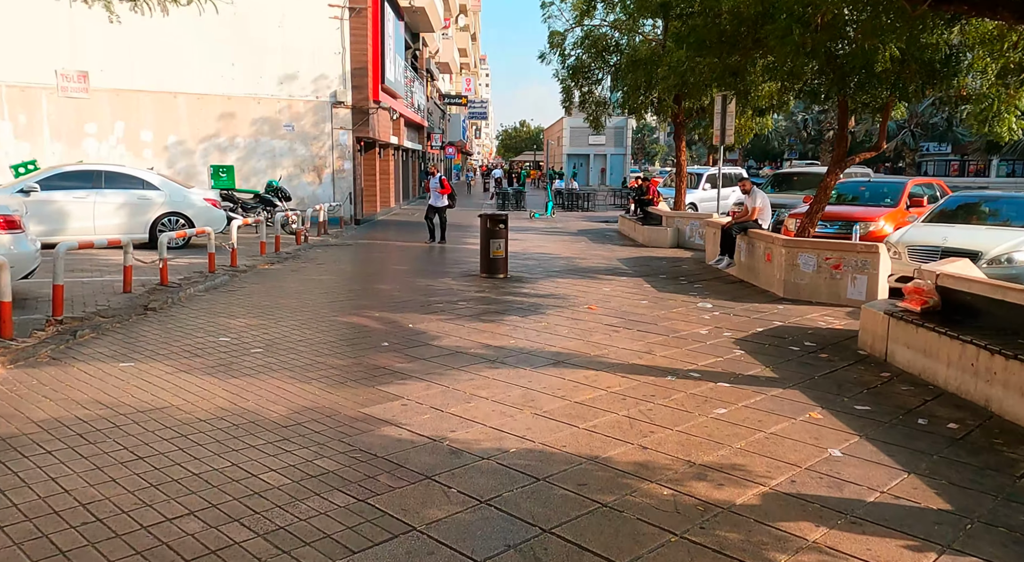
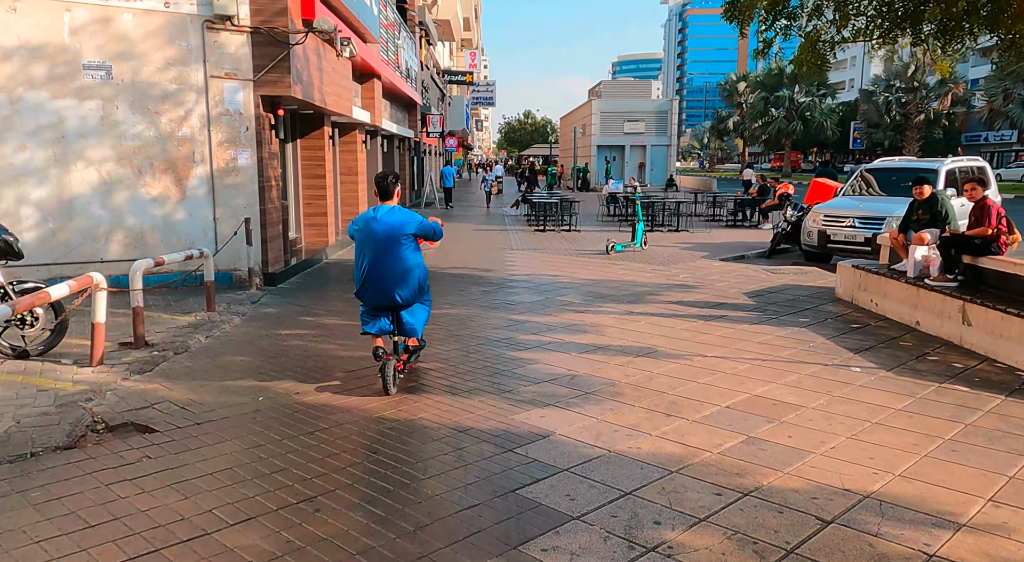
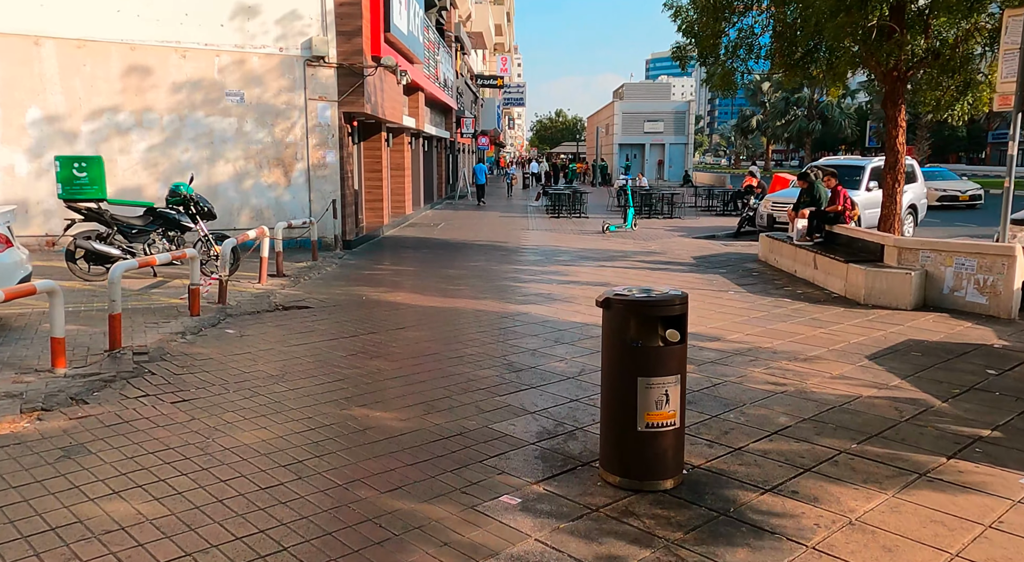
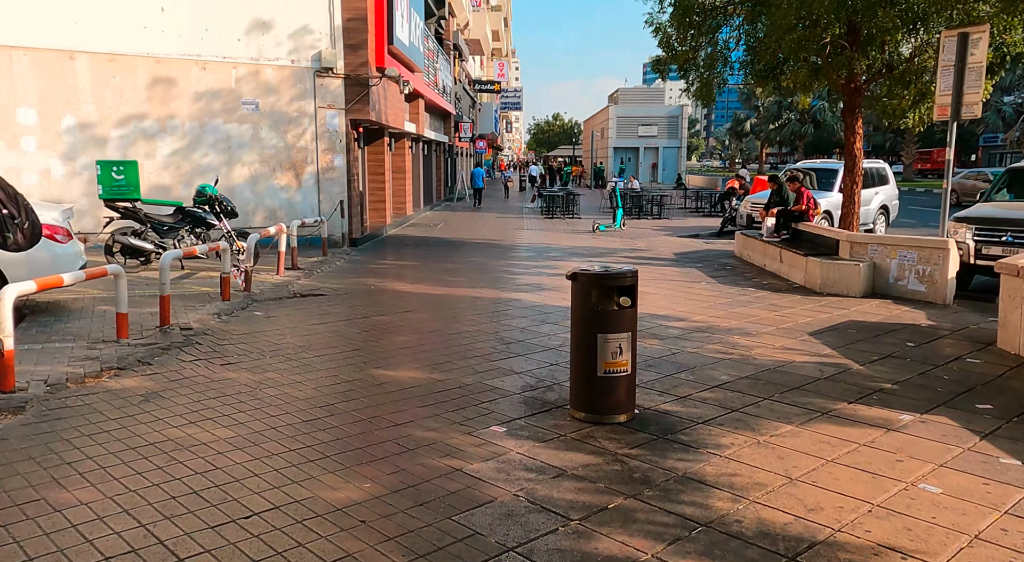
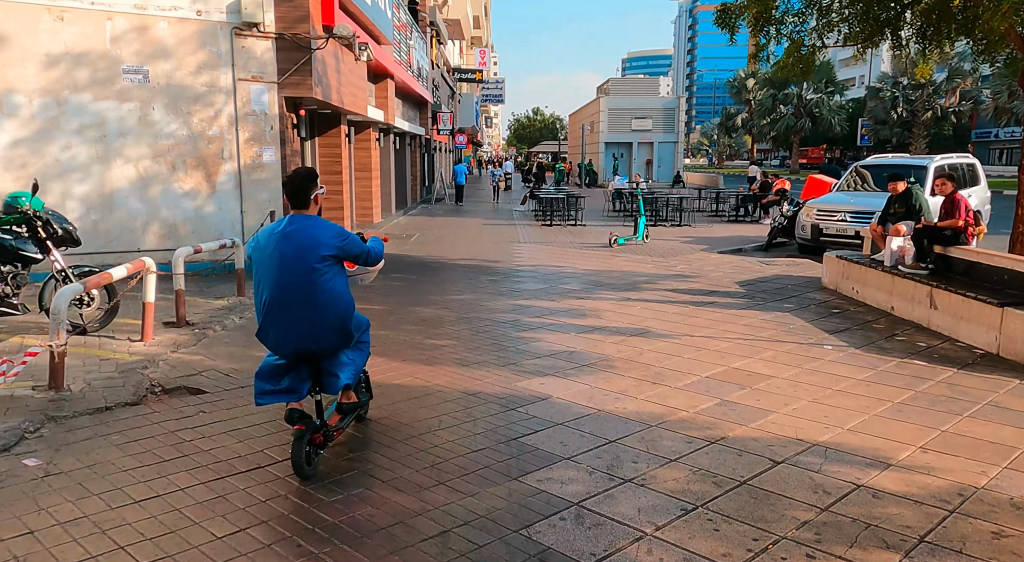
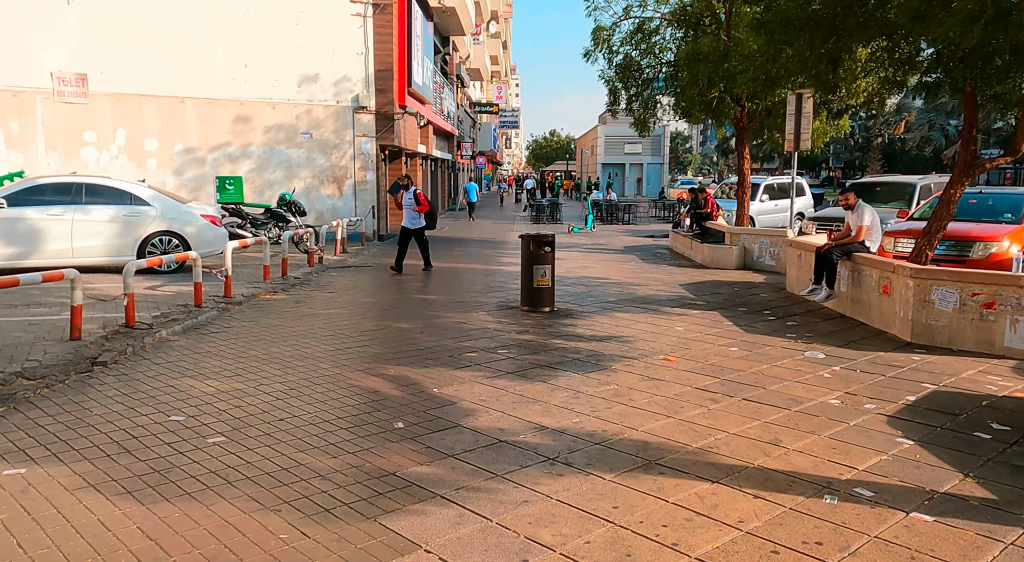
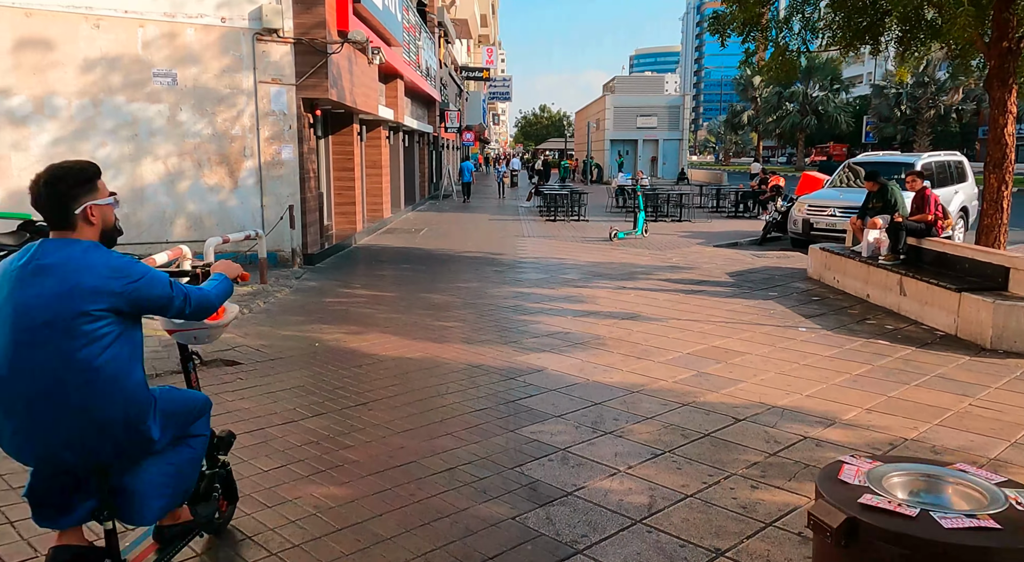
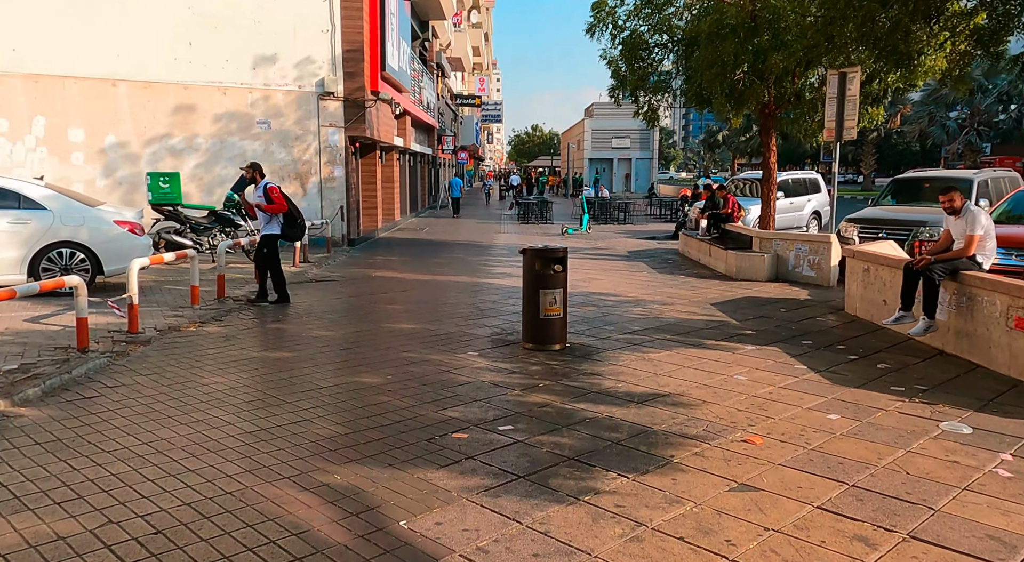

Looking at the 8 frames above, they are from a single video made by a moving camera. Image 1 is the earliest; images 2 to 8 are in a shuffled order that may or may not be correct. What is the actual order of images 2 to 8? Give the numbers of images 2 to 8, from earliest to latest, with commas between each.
6, 8, 4, 3, 7, 5, 2
